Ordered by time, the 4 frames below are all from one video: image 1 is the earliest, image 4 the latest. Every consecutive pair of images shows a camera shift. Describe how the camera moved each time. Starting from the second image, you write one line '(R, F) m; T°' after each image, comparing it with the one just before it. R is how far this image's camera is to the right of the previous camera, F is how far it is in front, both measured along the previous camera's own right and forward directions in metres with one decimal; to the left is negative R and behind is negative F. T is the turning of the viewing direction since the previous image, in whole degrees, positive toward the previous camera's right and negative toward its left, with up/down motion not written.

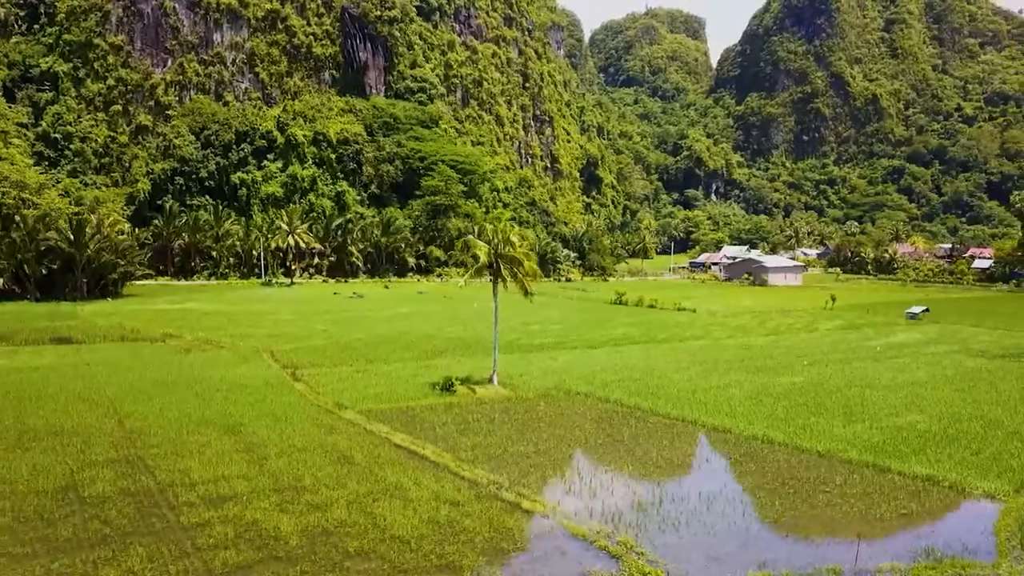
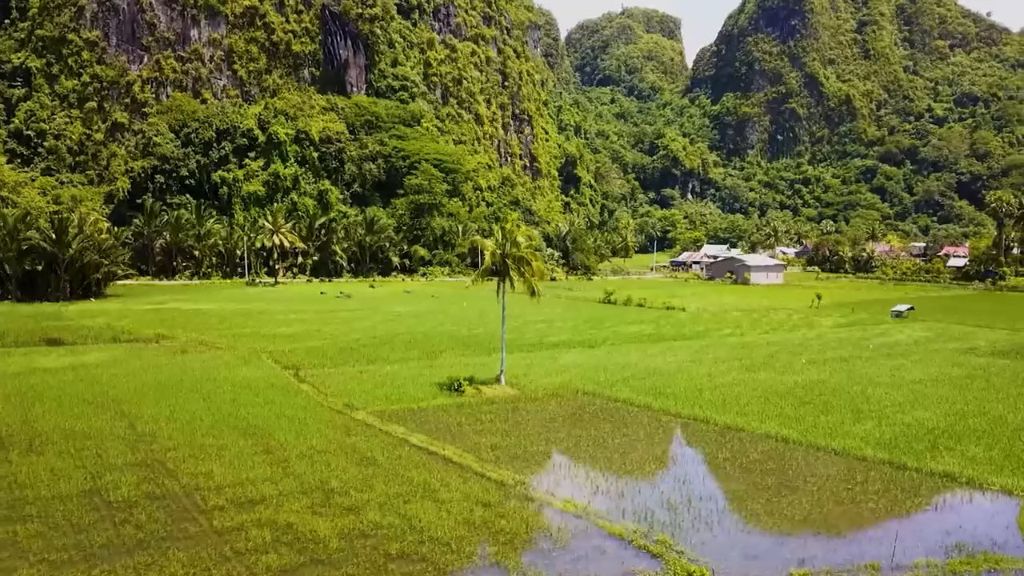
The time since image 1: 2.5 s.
(-0.9, 0.0) m; +2°
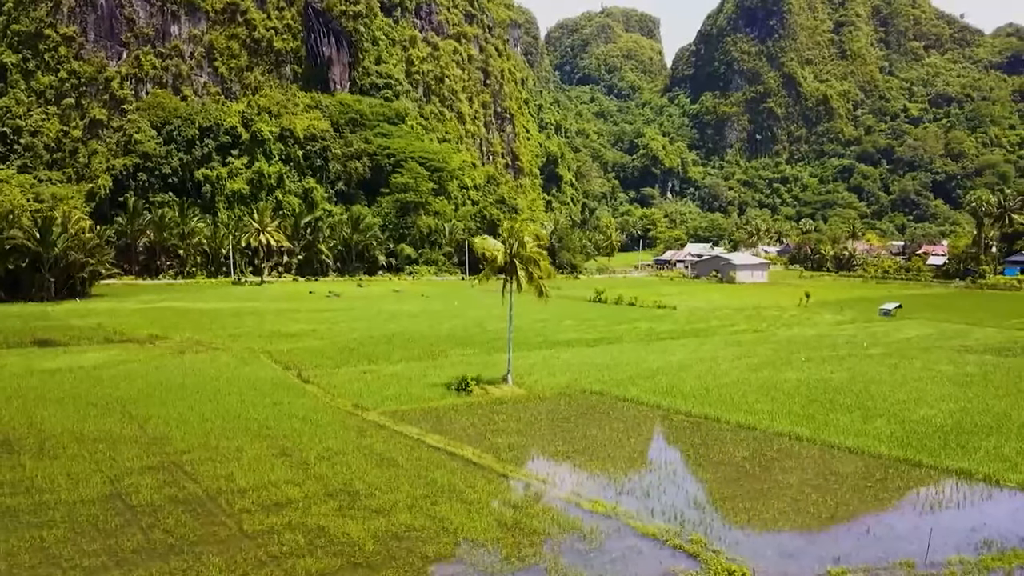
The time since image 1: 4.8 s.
(-0.8, 0.0) m; +1°
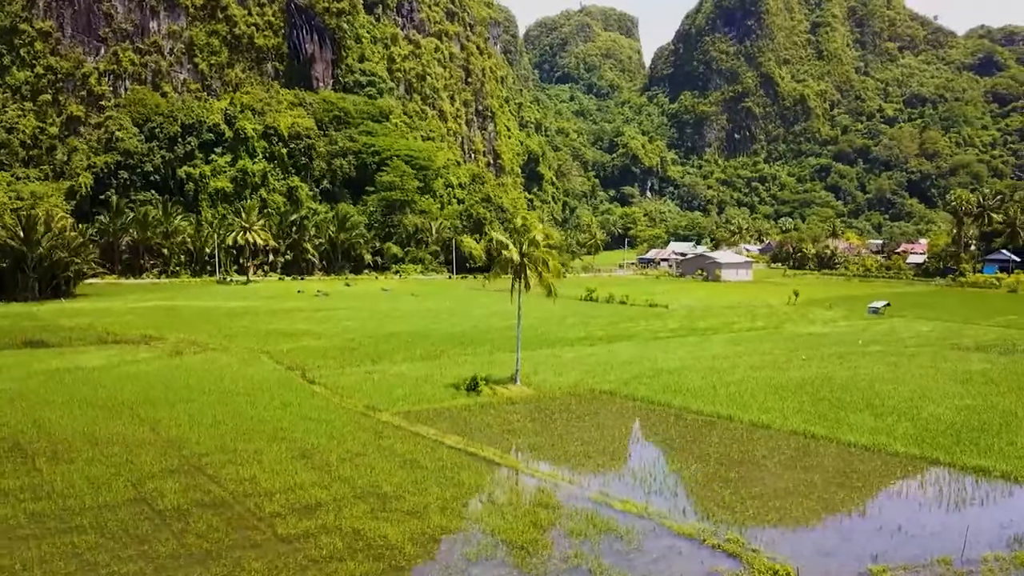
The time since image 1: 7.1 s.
(-0.9, +0.1) m; +2°
